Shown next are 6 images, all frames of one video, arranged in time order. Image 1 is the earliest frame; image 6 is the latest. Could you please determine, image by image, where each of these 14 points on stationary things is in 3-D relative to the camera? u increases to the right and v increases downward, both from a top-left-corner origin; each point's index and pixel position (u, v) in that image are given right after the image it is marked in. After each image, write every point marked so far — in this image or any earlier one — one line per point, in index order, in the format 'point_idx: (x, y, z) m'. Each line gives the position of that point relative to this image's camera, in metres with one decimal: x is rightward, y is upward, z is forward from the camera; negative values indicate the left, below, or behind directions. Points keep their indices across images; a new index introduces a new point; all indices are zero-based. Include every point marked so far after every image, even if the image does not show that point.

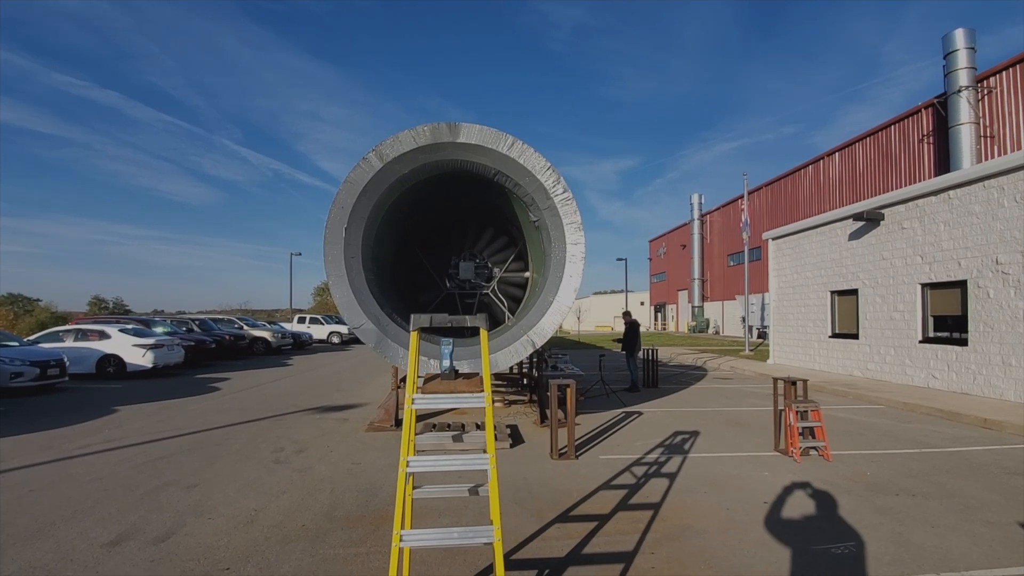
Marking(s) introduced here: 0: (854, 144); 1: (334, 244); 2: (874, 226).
0: (+11.0, +4.6, +19.4) m
1: (-1.8, +0.4, +6.1) m
2: (+6.8, +1.2, +11.3) m
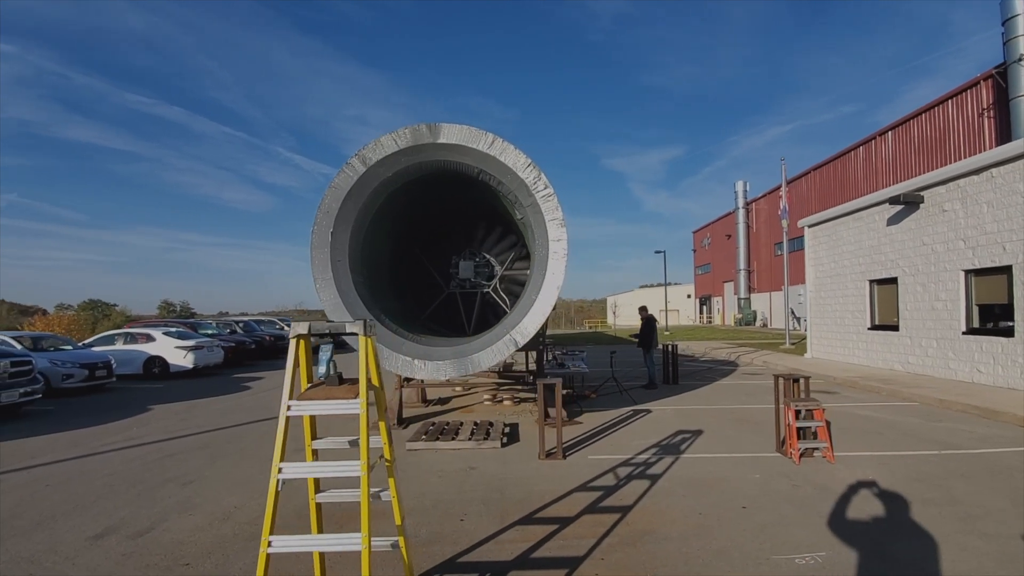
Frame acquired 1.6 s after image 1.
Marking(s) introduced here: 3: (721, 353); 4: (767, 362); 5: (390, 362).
0: (+12.0, +5.0, +18.2) m
1: (-2.0, +0.4, +6.2) m
2: (+7.0, +1.4, +10.5) m
3: (+5.3, -1.6, +15.2) m
4: (+5.5, -1.6, +13.1) m
5: (-1.2, -0.7, +6.1) m
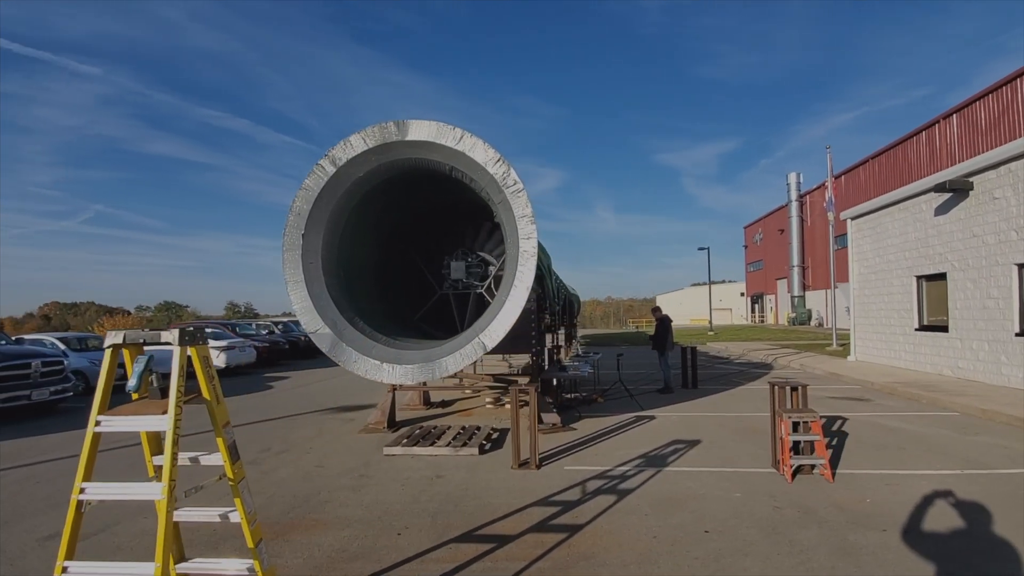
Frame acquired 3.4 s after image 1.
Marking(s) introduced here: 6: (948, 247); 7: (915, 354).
0: (+12.8, +5.1, +16.7) m
1: (-2.3, +0.4, +6.1) m
2: (+7.2, +1.4, +9.5) m
3: (+5.9, -1.6, +14.3) m
4: (+5.9, -1.6, +12.2) m
5: (-1.5, -0.8, +5.9) m
6: (+7.2, +0.7, +9.9) m
7: (+7.2, -1.2, +10.8) m
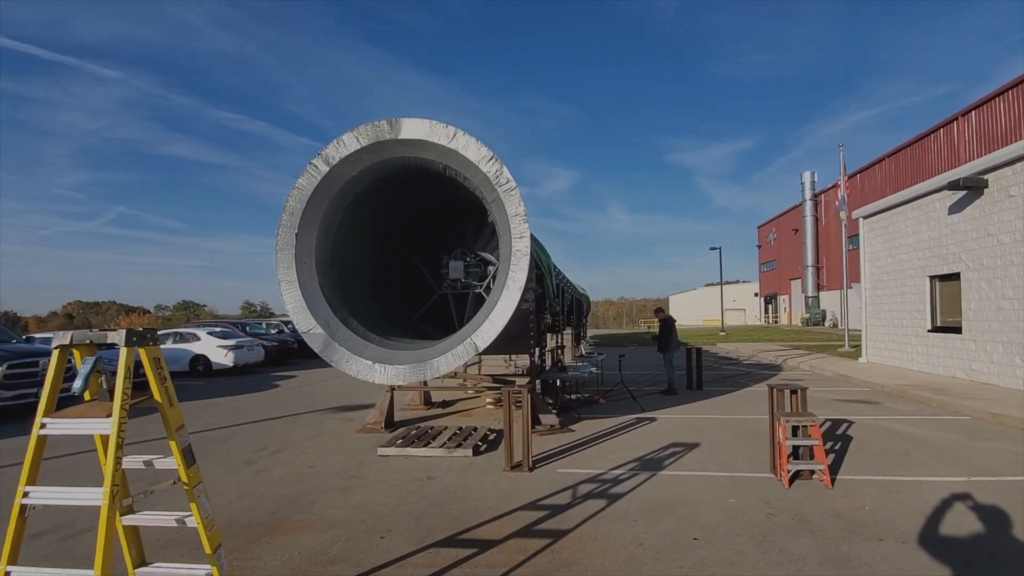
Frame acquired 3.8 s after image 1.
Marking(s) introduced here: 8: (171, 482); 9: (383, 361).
0: (+13.0, +5.1, +16.2) m
1: (-2.3, +0.4, +6.1) m
2: (+7.2, +1.4, +9.3) m
3: (+6.0, -1.6, +14.1) m
4: (+6.0, -1.6, +11.9) m
5: (-1.6, -0.8, +5.9) m
6: (+7.2, +0.7, +9.6) m
7: (+7.3, -1.2, +10.5) m
8: (-1.5, -0.9, +2.7) m
9: (-1.3, -0.7, +5.9) m
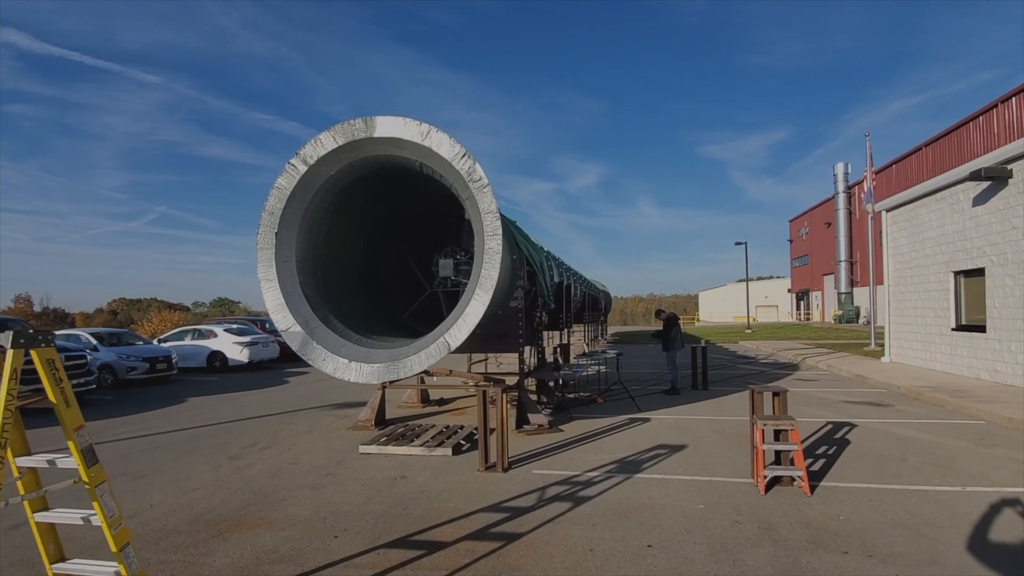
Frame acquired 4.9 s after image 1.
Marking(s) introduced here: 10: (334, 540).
0: (+13.4, +5.2, +15.3) m
1: (-2.5, +0.4, +6.2) m
2: (+7.1, +1.5, +8.7) m
3: (+6.3, -1.5, +13.6) m
4: (+6.1, -1.5, +11.5) m
5: (-1.8, -0.7, +5.9) m
6: (+7.2, +0.7, +9.1) m
7: (+7.3, -1.1, +10.0) m
8: (-2.0, -0.9, +2.8) m
9: (-1.5, -0.7, +5.9) m
10: (-1.3, -1.8, +4.3) m
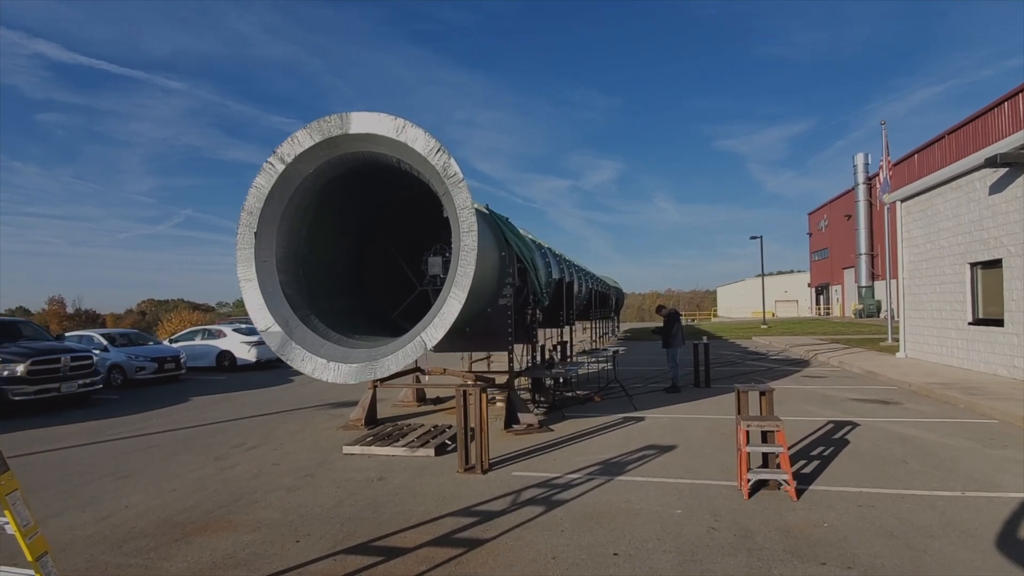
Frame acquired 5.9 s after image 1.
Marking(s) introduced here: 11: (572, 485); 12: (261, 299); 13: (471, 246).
0: (+13.5, +5.4, +14.6) m
1: (-2.7, +0.4, +6.1) m
2: (+7.0, +1.6, +8.3) m
3: (+6.4, -1.4, +13.2) m
4: (+6.2, -1.4, +11.1) m
5: (-2.0, -0.7, +5.8) m
6: (+7.1, +0.8, +8.6) m
7: (+7.3, -1.0, +9.6) m
8: (-2.3, -0.9, +2.7) m
9: (-1.7, -0.7, +5.8) m
10: (-1.5, -1.8, +4.2) m
11: (+0.5, -1.7, +5.1) m
12: (-2.5, -0.1, +6.0) m
13: (-0.4, +0.4, +5.5) m
